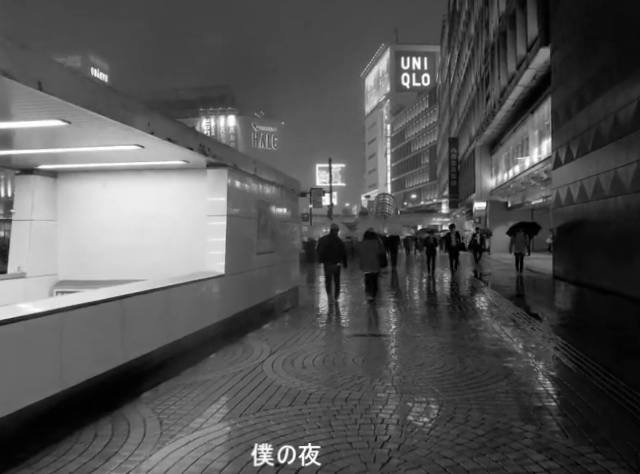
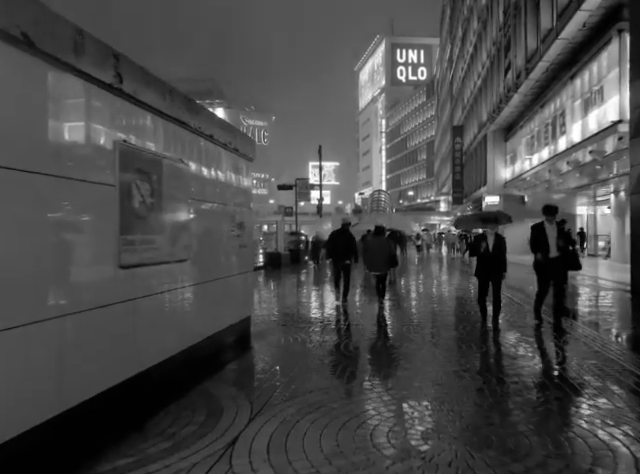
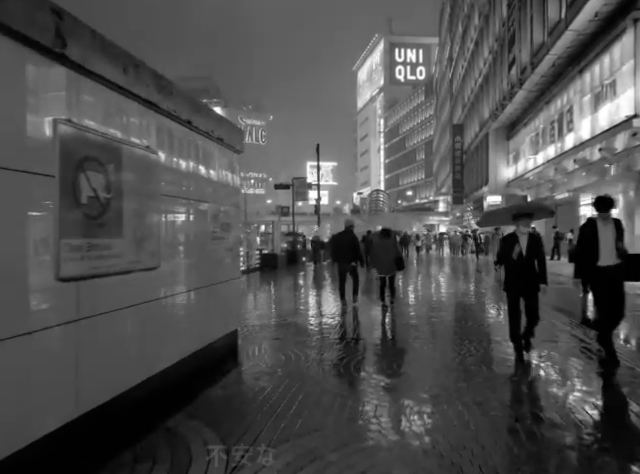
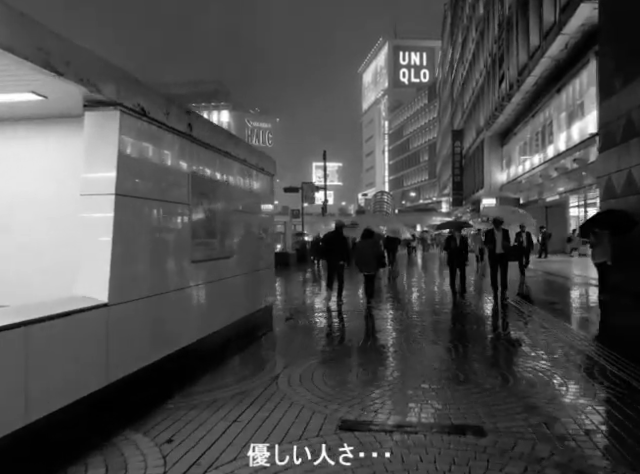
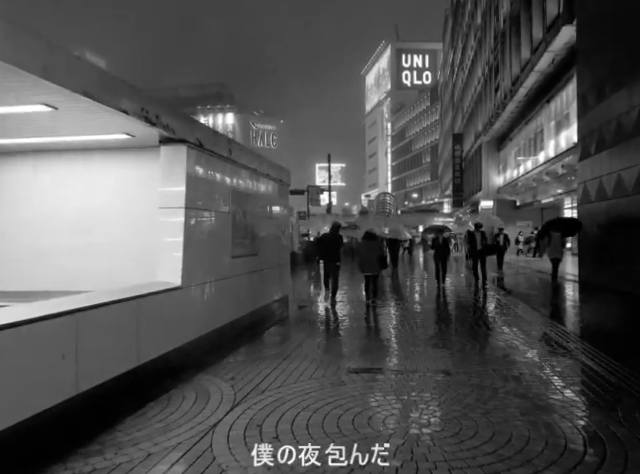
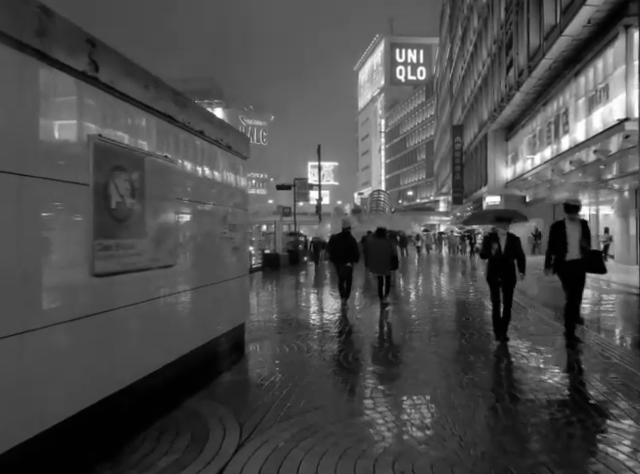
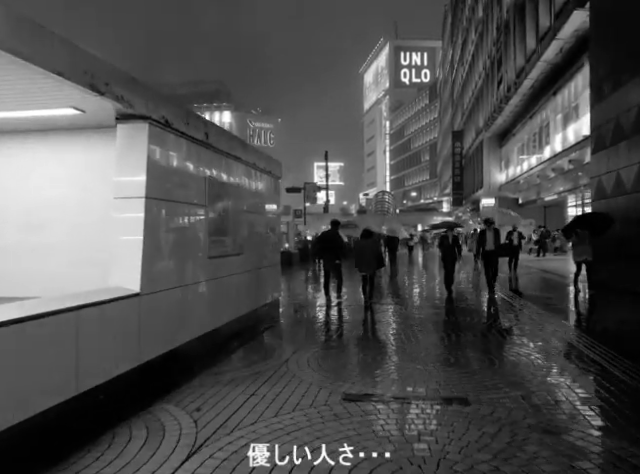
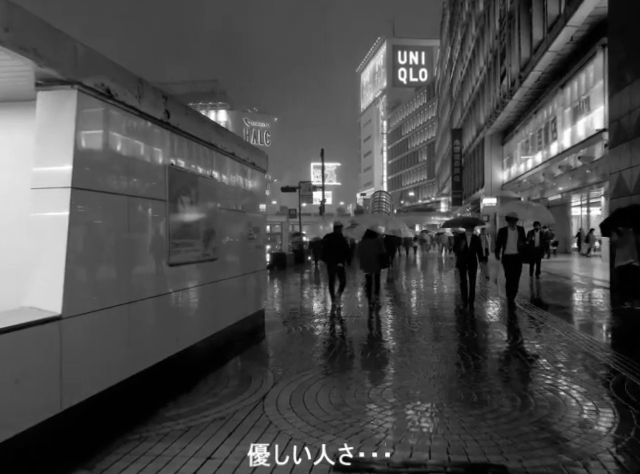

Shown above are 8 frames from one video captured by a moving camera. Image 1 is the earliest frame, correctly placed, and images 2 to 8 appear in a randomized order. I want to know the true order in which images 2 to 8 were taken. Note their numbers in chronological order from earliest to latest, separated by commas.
5, 7, 4, 8, 2, 6, 3
